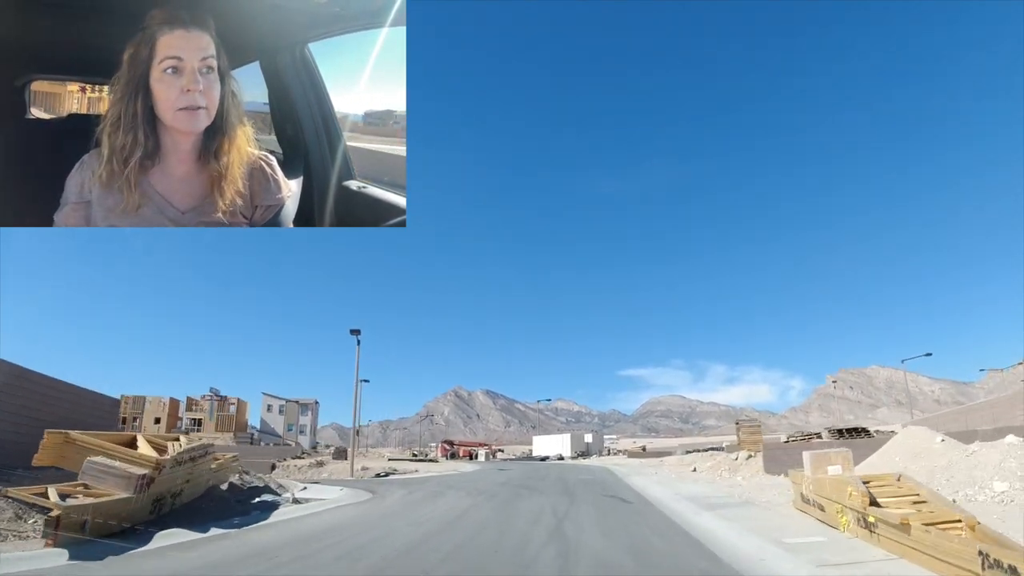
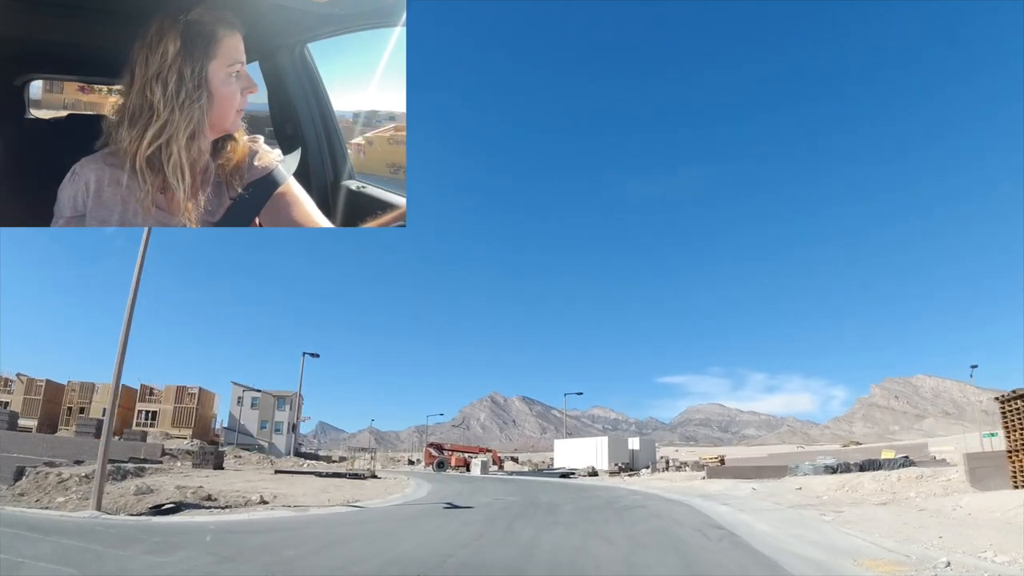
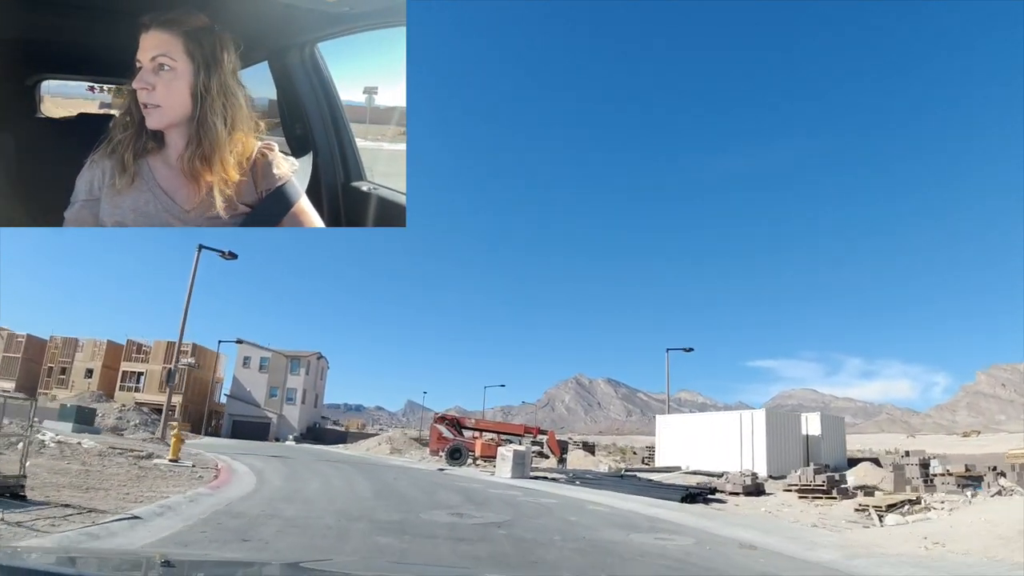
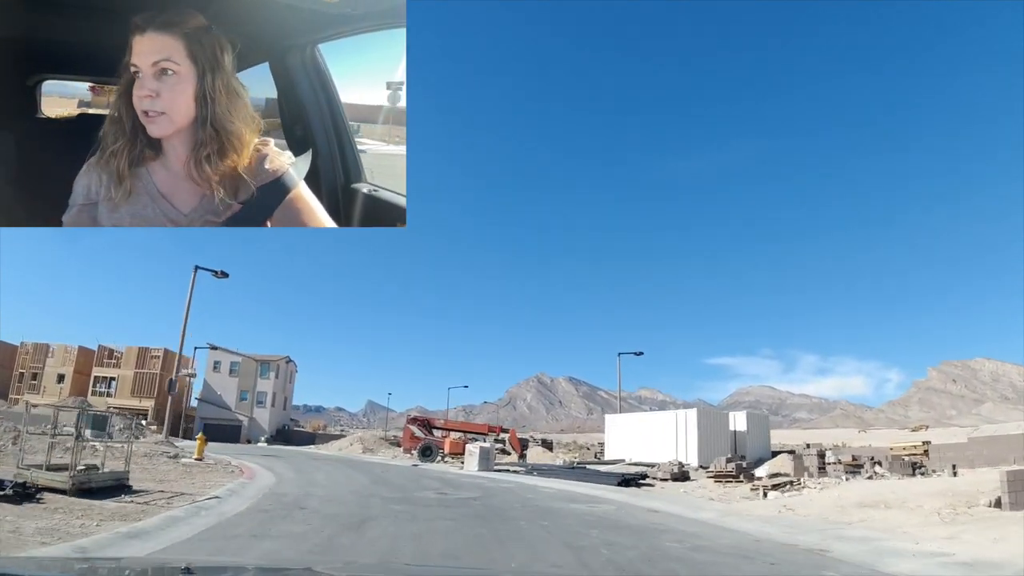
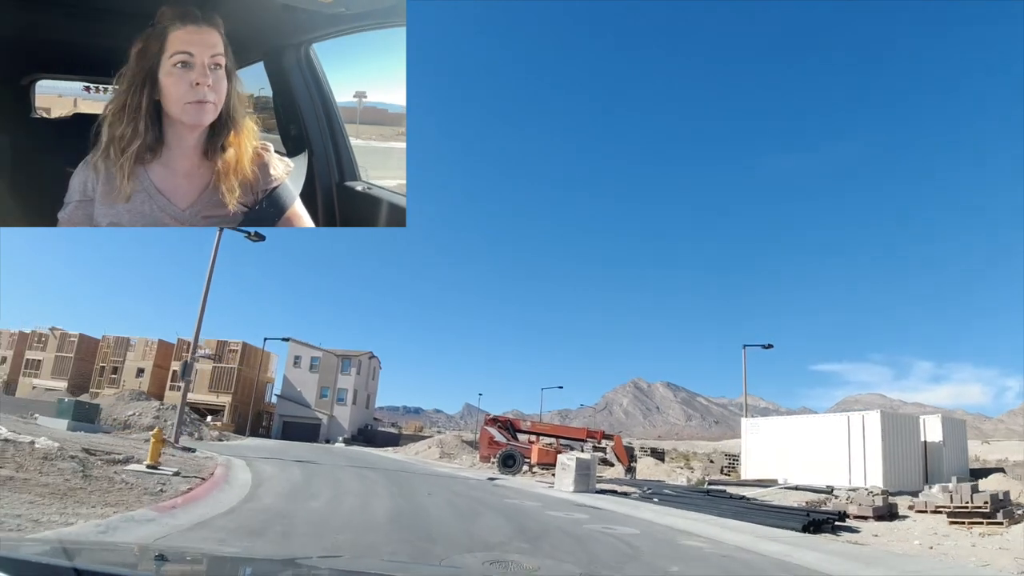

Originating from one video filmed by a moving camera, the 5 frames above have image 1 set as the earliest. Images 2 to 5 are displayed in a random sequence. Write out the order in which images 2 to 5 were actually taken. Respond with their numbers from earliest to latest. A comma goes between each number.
2, 4, 3, 5
